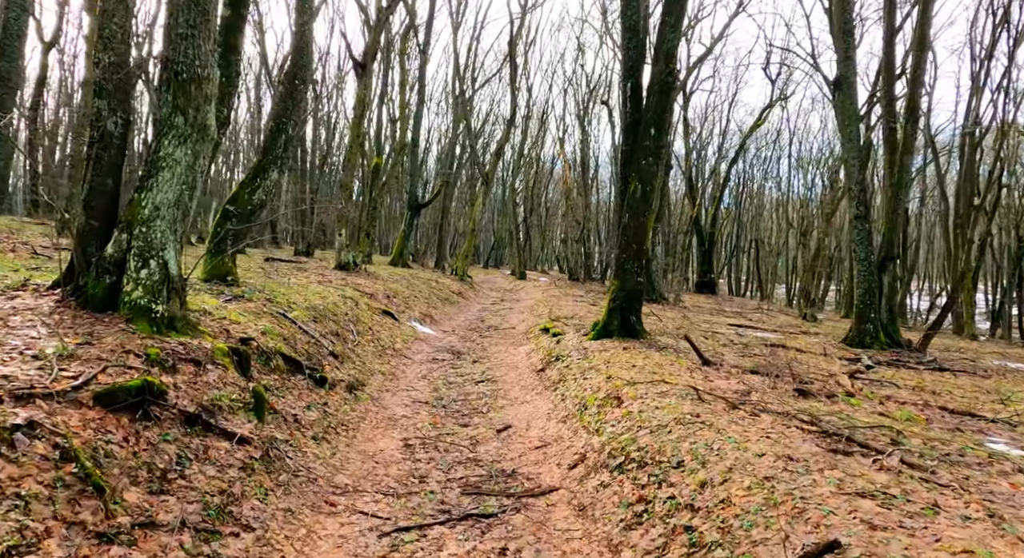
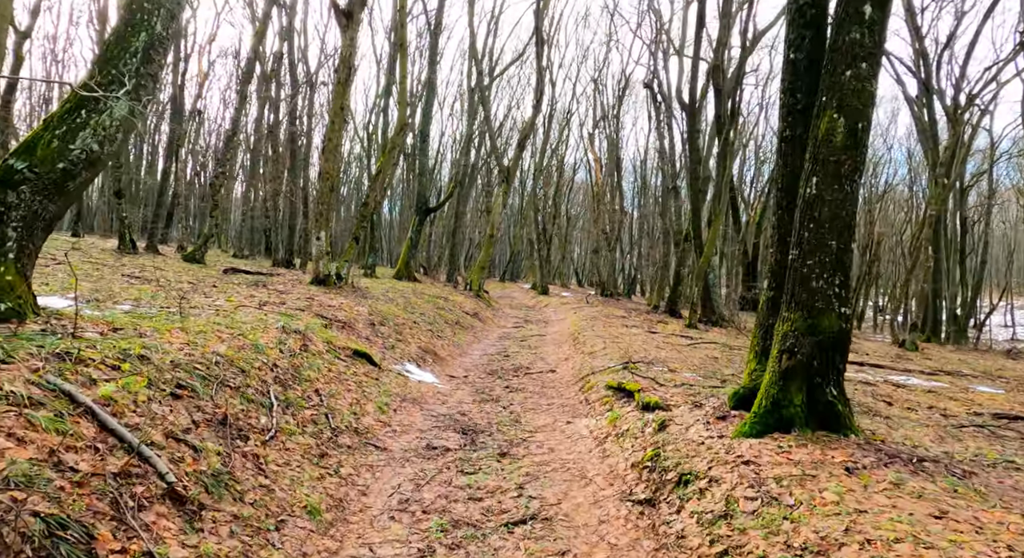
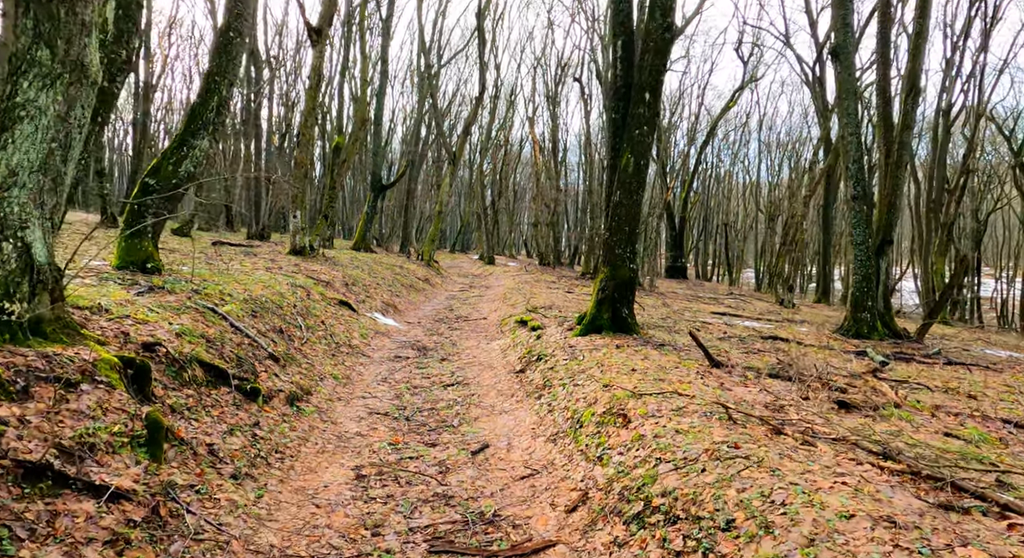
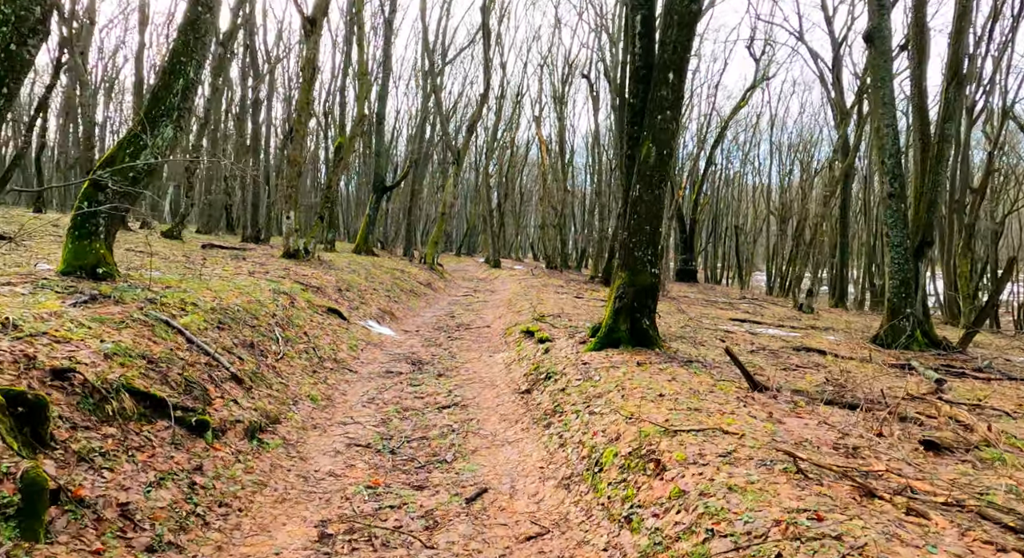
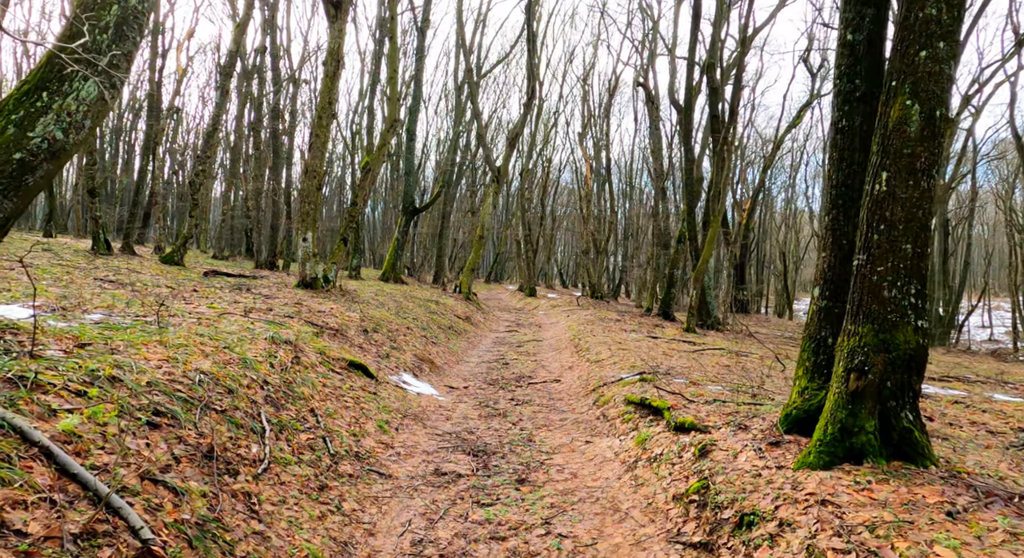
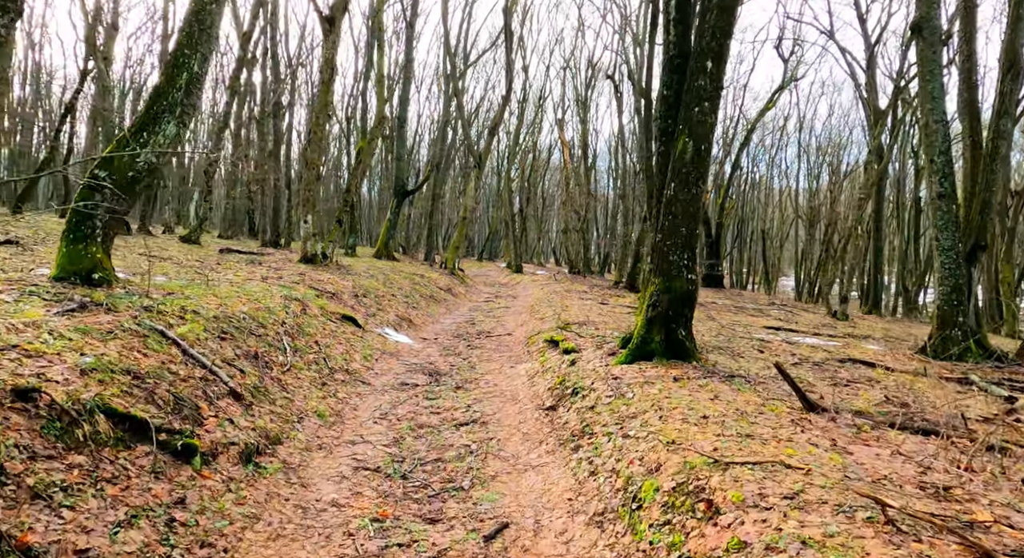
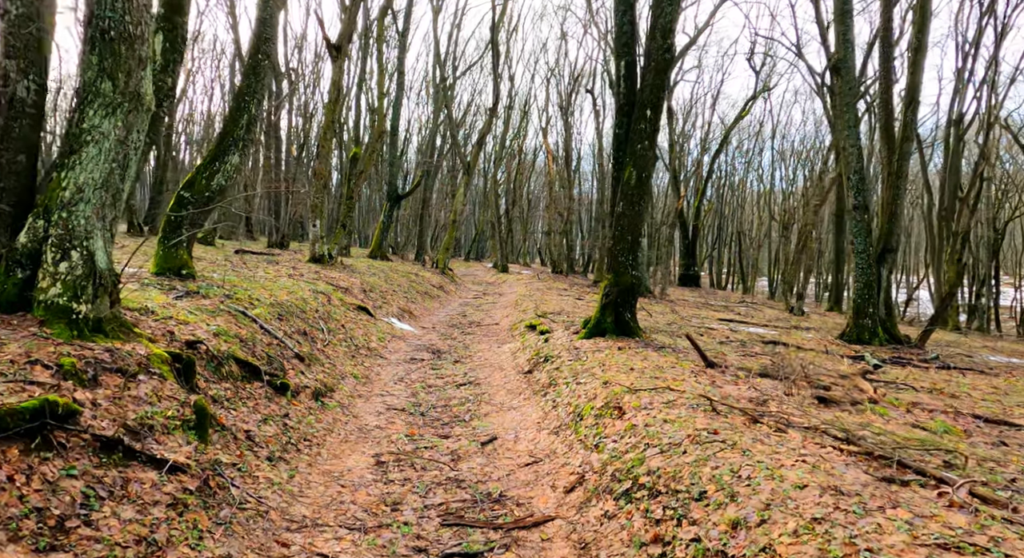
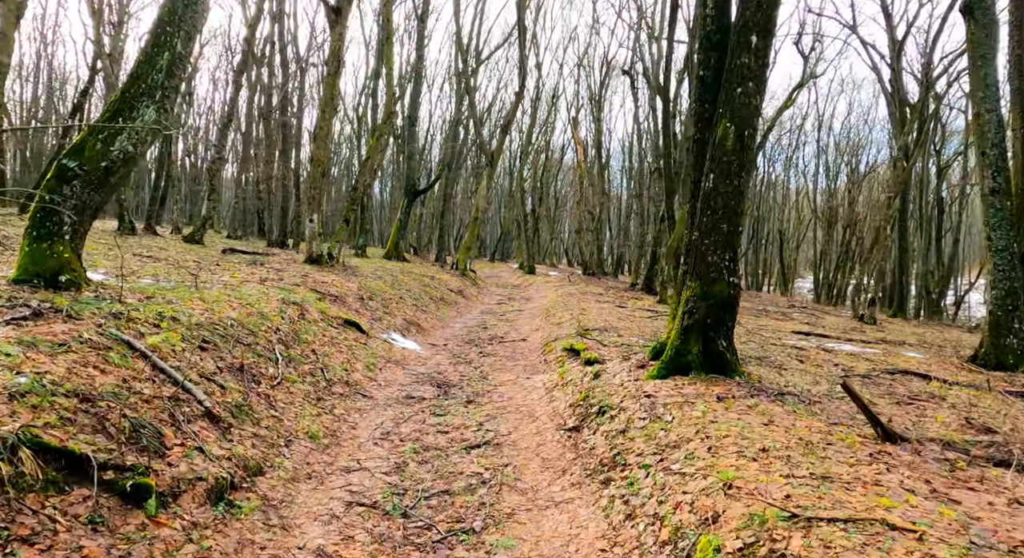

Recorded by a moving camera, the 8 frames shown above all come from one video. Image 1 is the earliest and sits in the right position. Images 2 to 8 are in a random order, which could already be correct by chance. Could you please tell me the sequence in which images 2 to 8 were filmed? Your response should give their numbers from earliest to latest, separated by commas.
7, 3, 4, 6, 8, 2, 5
